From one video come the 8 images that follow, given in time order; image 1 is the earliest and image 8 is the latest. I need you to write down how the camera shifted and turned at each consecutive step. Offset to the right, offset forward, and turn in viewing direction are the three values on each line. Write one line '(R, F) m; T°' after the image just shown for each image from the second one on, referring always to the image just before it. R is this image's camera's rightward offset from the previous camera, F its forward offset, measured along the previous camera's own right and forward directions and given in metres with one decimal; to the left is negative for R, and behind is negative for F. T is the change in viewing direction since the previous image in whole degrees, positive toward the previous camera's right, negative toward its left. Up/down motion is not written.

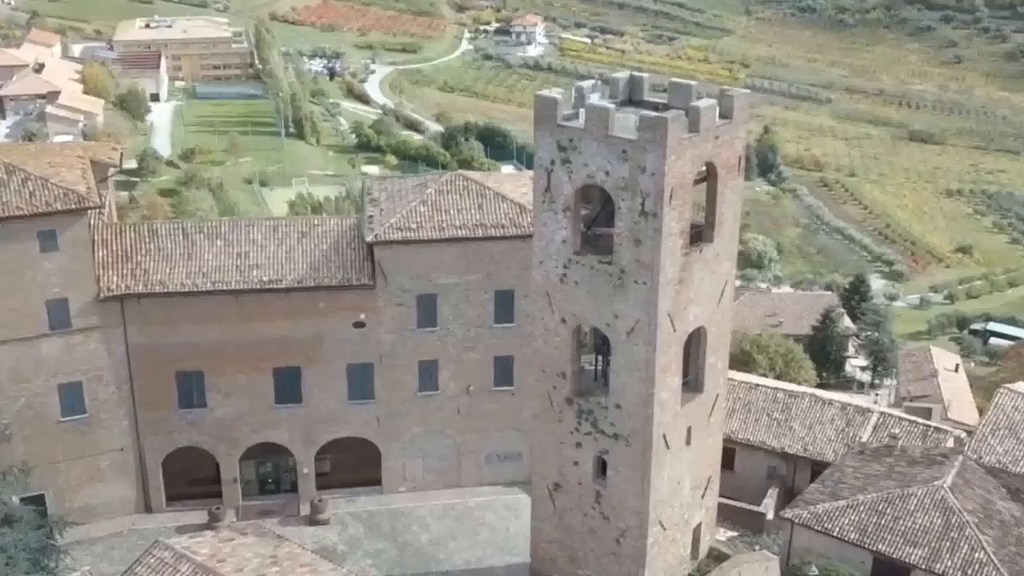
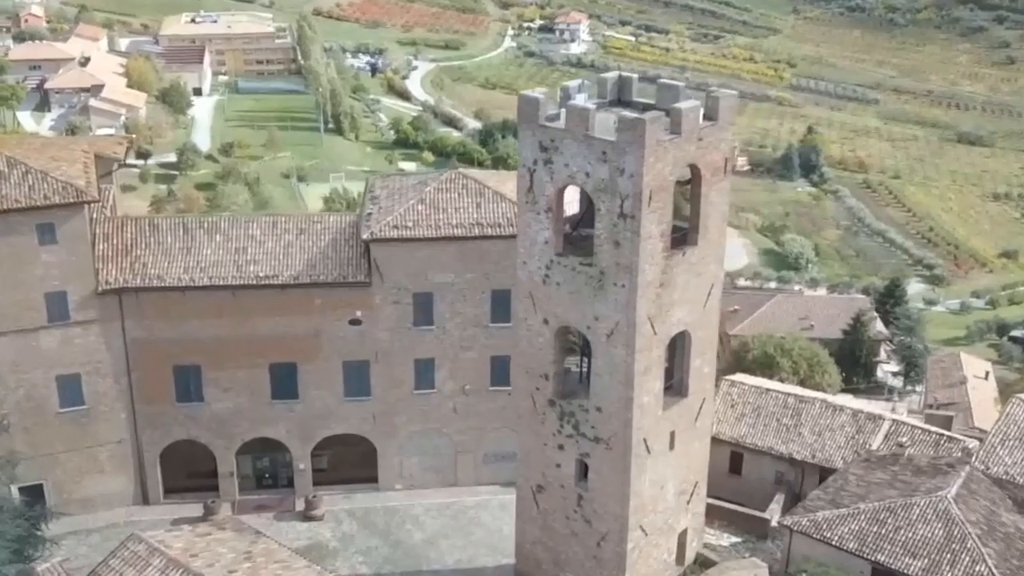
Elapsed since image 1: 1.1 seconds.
(+1.3, +0.1) m; -2°
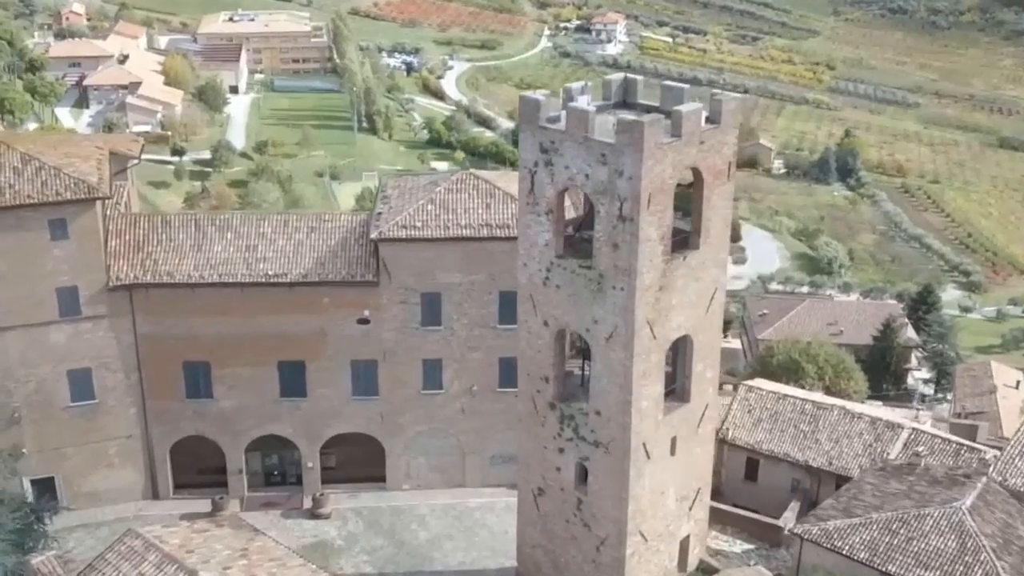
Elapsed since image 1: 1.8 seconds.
(+0.8, +0.1) m; -2°
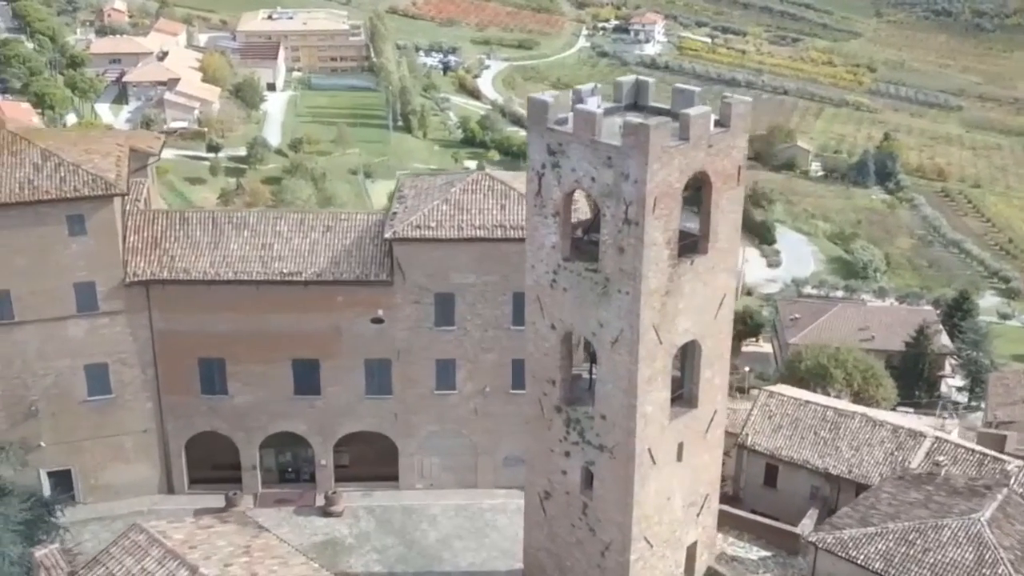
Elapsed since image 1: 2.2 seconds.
(+0.6, +0.1) m; -2°
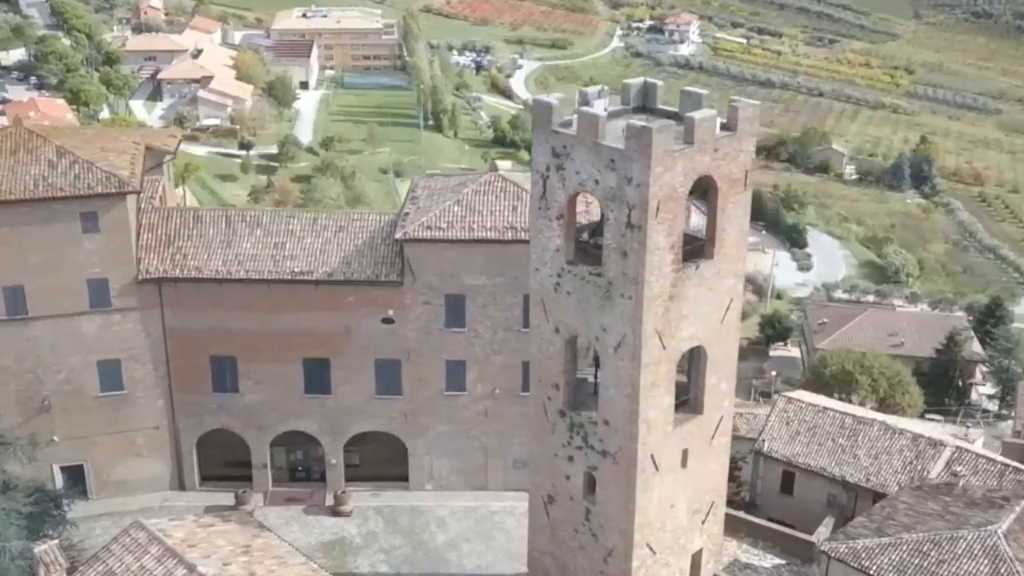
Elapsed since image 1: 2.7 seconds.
(+0.6, +0.2) m; -2°
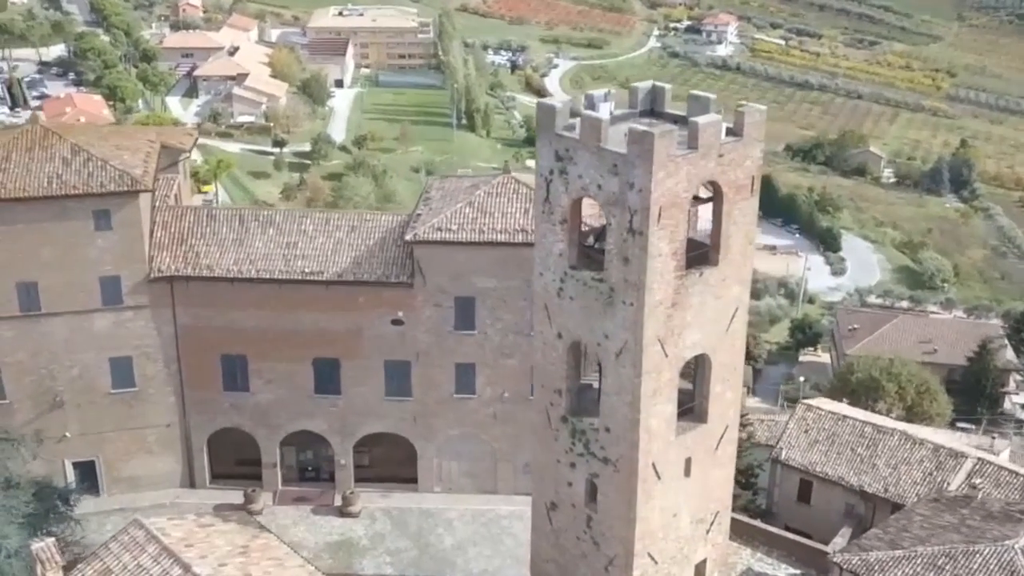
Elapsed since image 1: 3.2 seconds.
(+0.7, +0.2) m; -2°
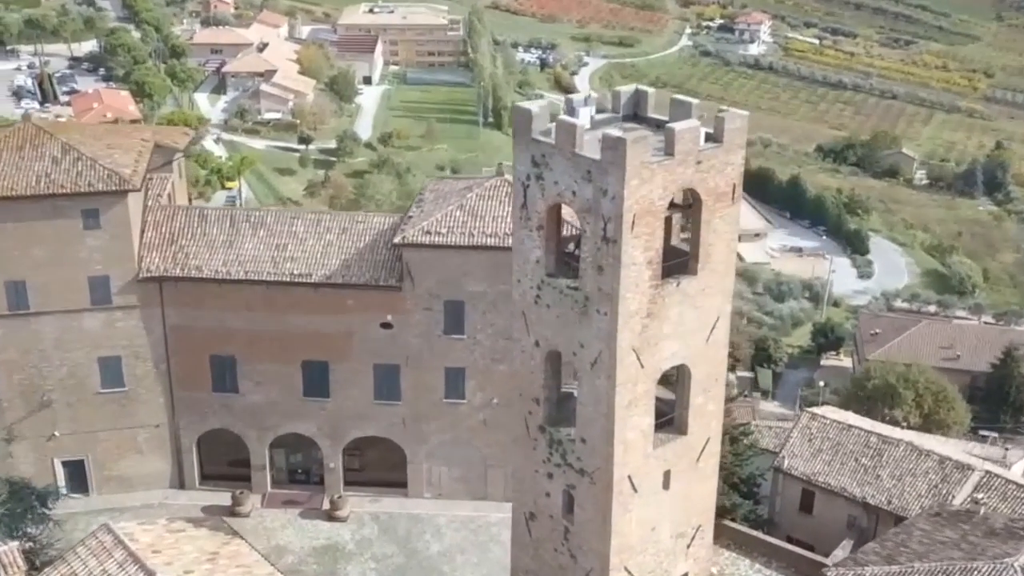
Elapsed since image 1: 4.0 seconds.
(+1.2, +0.4) m; -2°
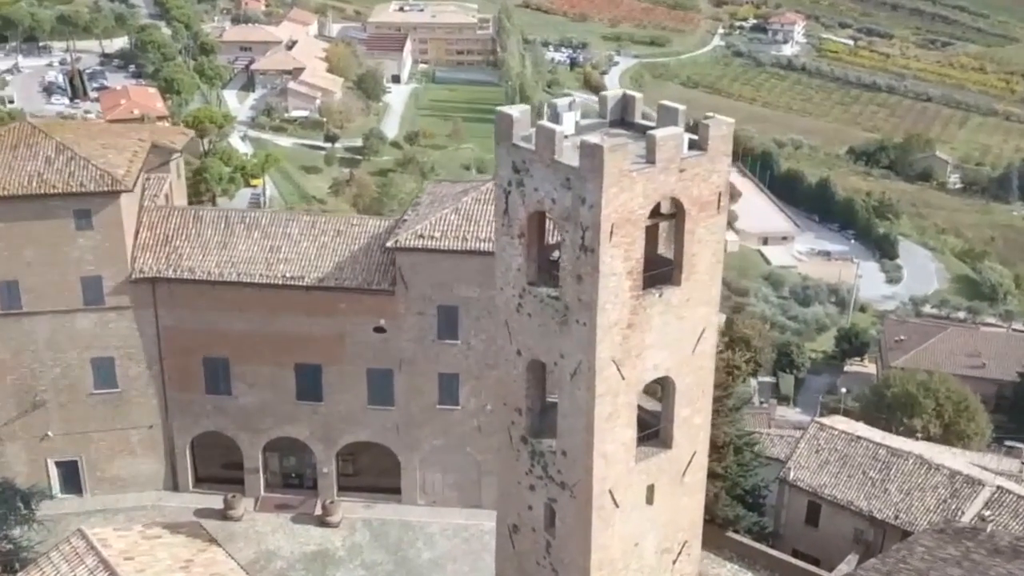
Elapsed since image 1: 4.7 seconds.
(+1.0, +0.5) m; -2°
